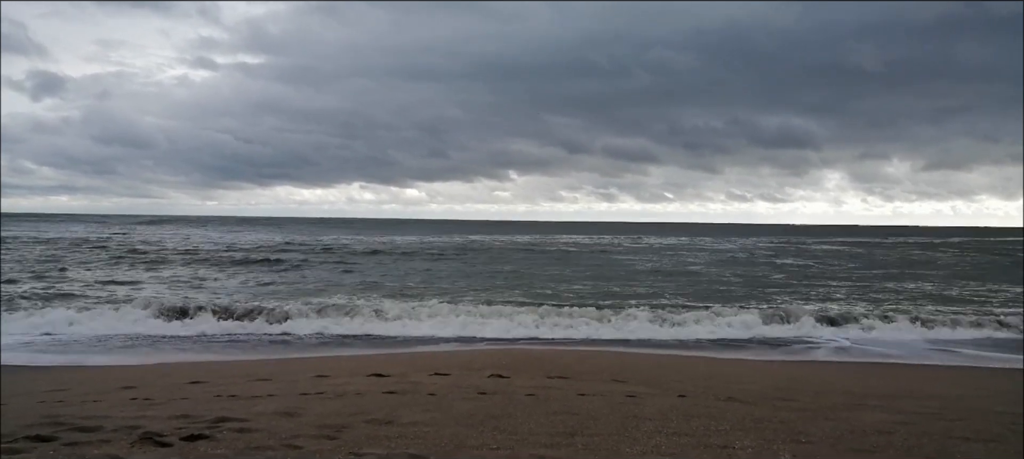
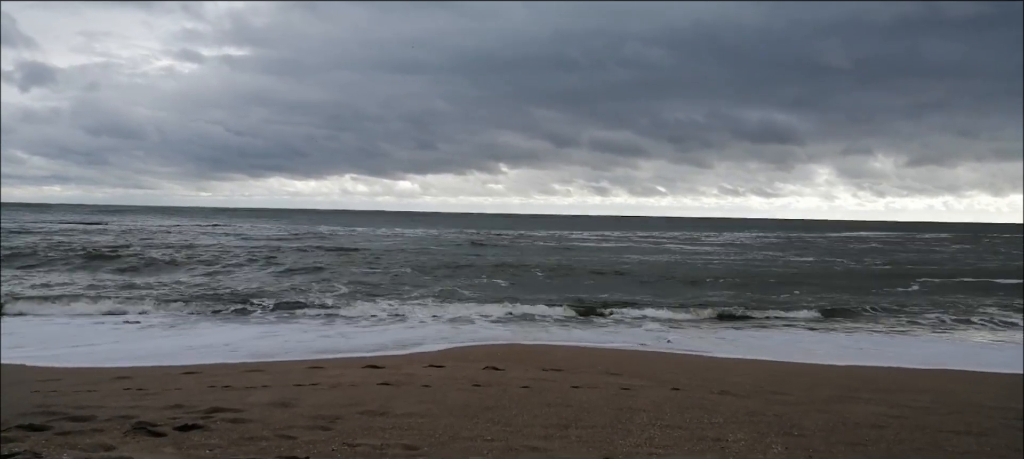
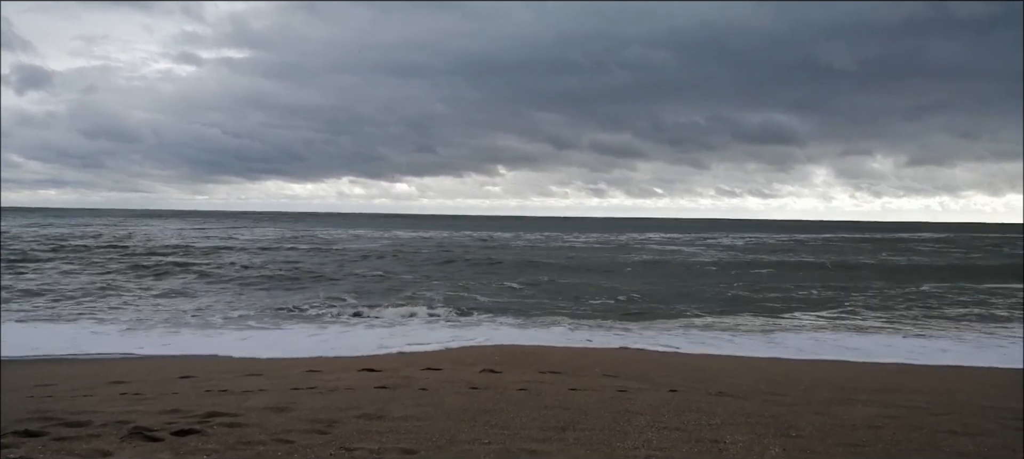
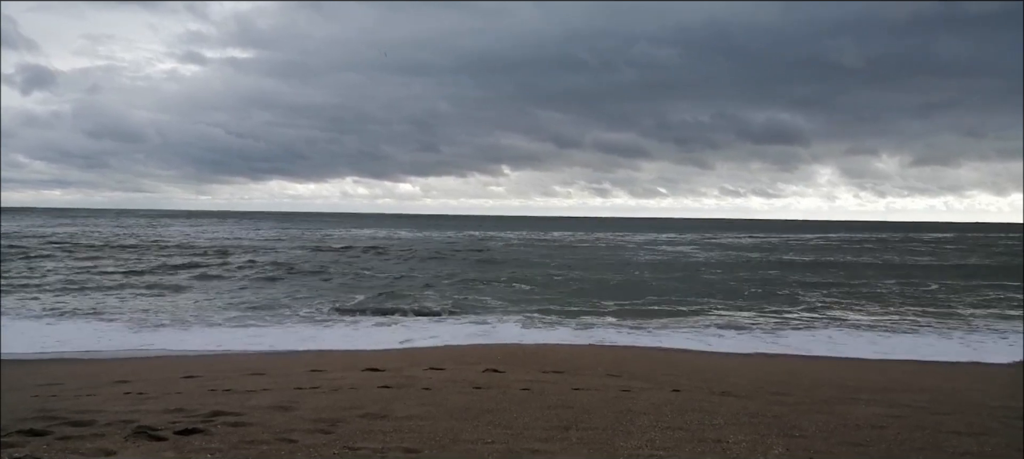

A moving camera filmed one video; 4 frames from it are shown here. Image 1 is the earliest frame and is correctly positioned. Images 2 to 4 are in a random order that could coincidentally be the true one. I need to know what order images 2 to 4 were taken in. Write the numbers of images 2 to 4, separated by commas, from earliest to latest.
4, 3, 2
